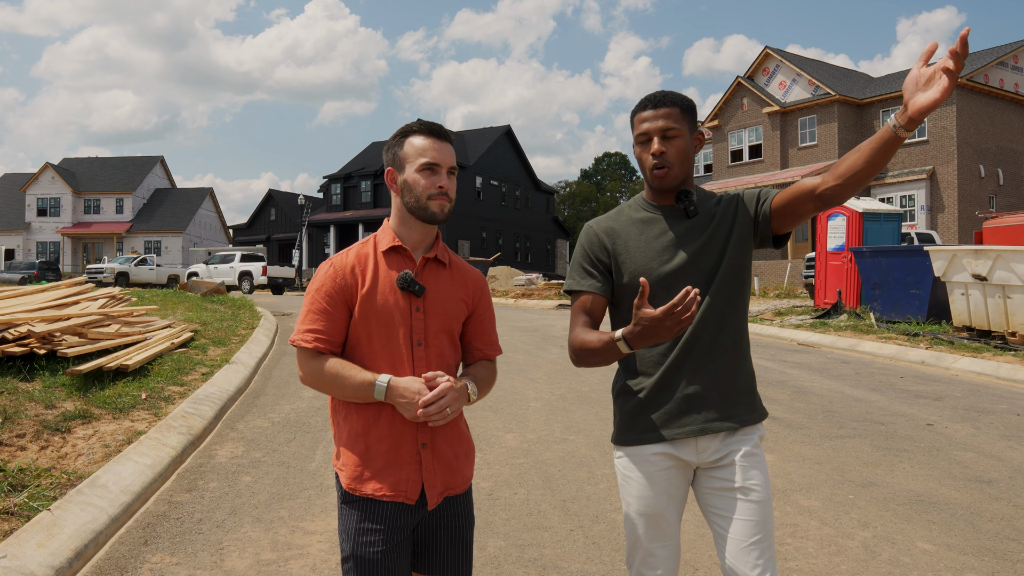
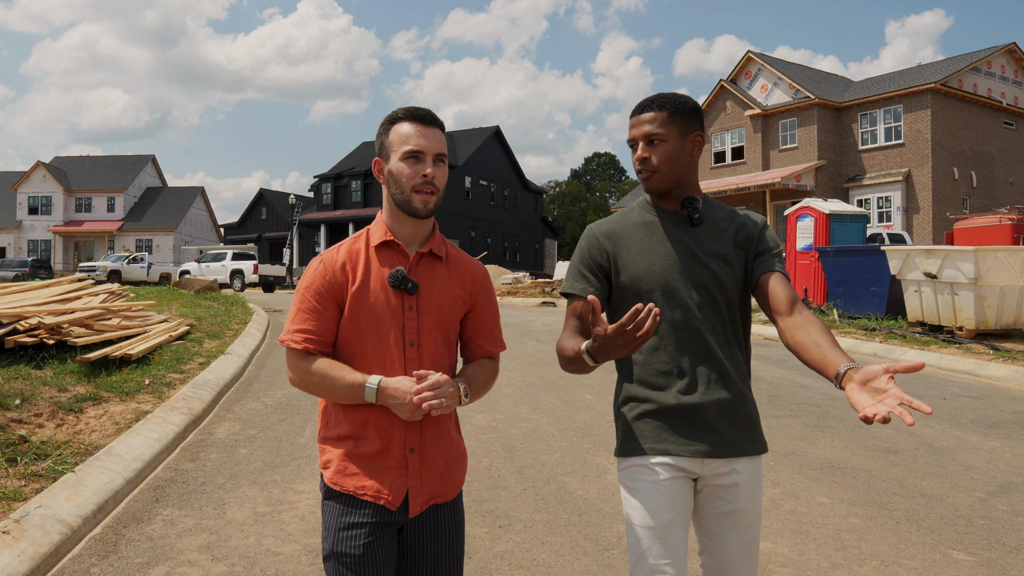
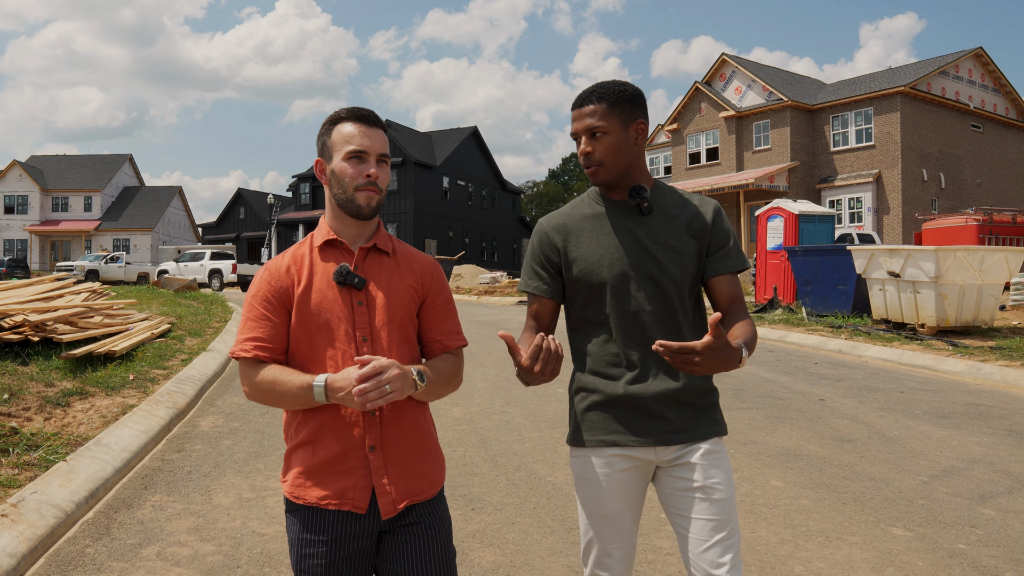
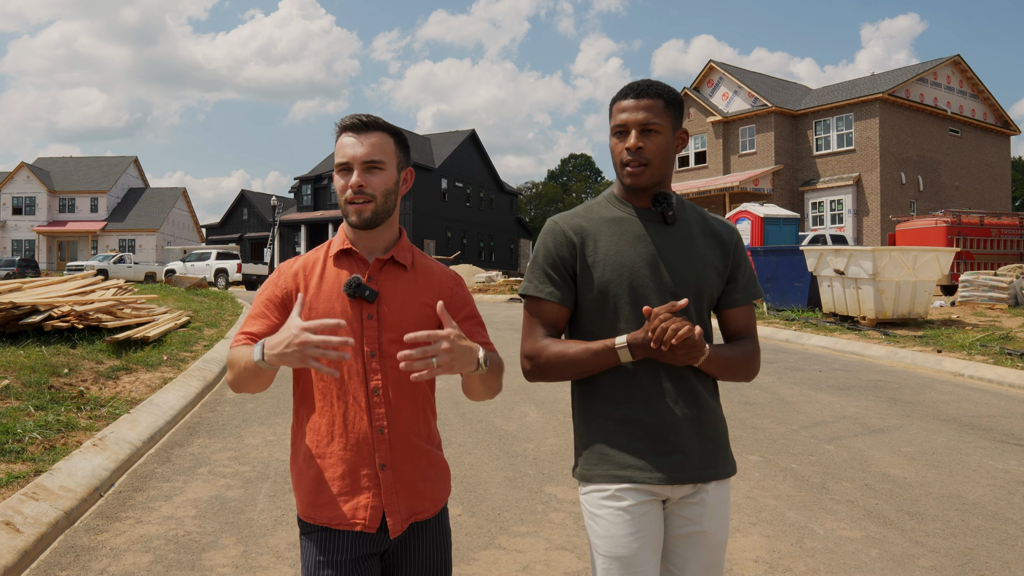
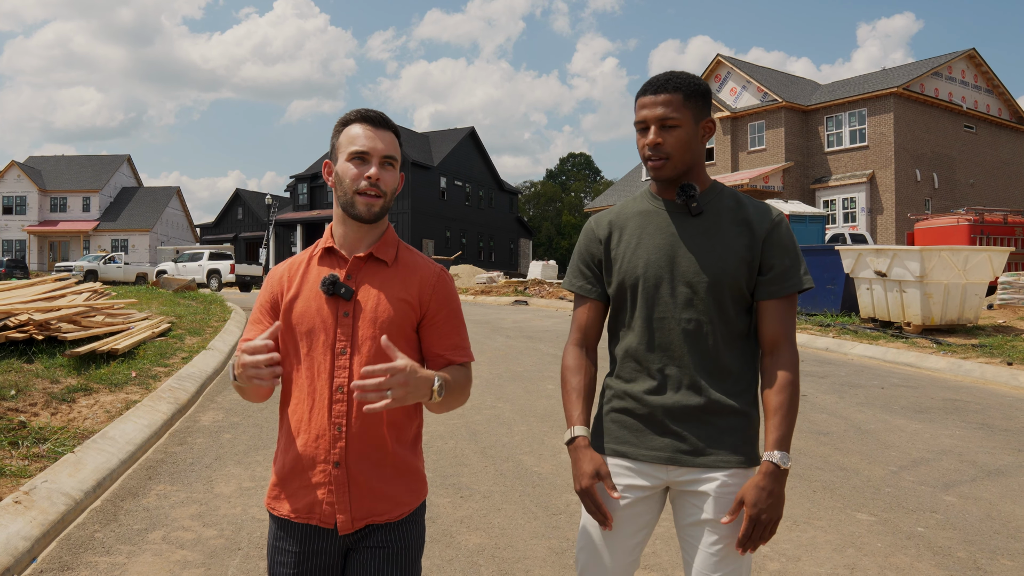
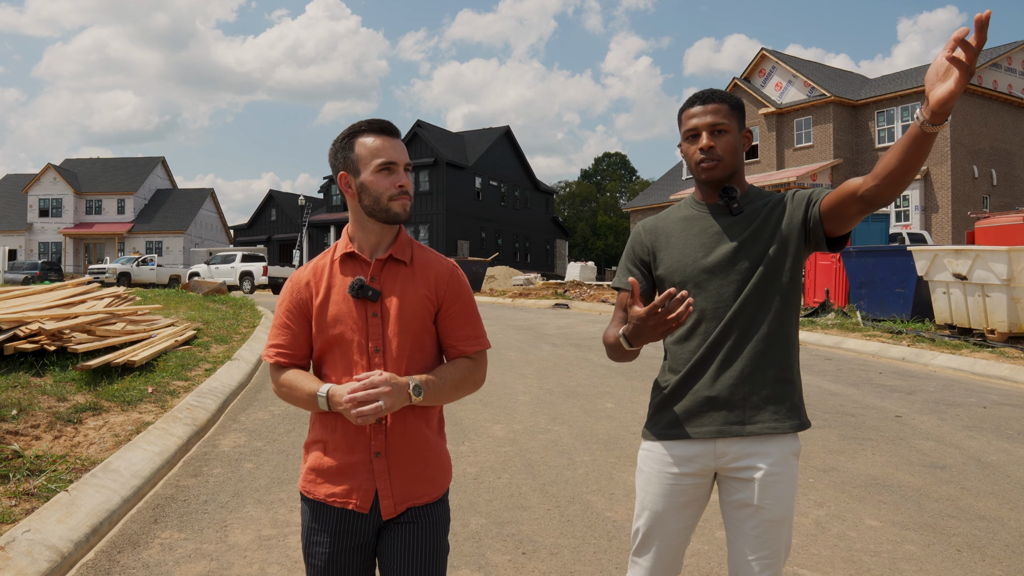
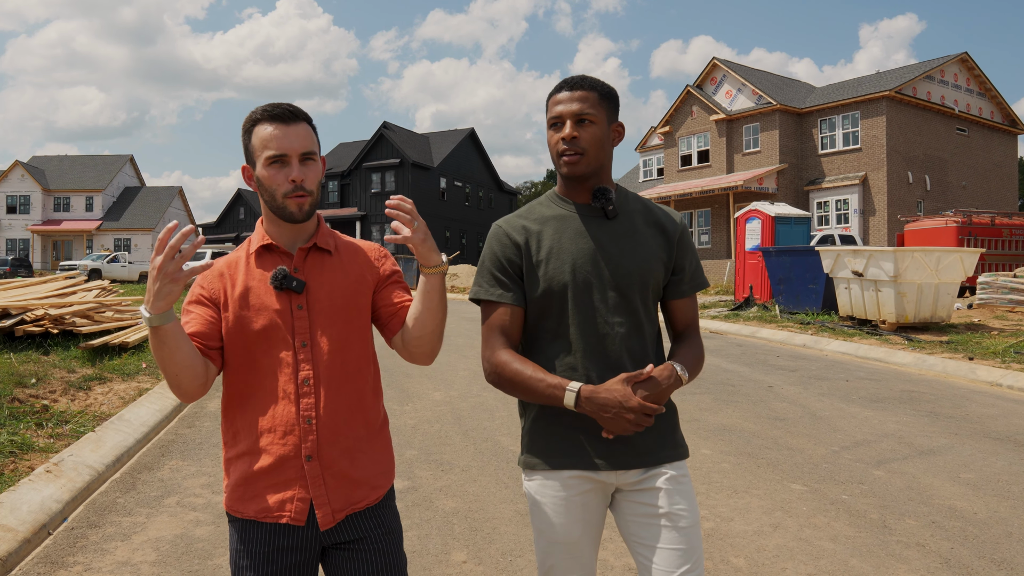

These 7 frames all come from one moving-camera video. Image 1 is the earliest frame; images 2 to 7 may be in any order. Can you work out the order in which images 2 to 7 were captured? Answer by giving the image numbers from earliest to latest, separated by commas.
6, 2, 3, 5, 7, 4
